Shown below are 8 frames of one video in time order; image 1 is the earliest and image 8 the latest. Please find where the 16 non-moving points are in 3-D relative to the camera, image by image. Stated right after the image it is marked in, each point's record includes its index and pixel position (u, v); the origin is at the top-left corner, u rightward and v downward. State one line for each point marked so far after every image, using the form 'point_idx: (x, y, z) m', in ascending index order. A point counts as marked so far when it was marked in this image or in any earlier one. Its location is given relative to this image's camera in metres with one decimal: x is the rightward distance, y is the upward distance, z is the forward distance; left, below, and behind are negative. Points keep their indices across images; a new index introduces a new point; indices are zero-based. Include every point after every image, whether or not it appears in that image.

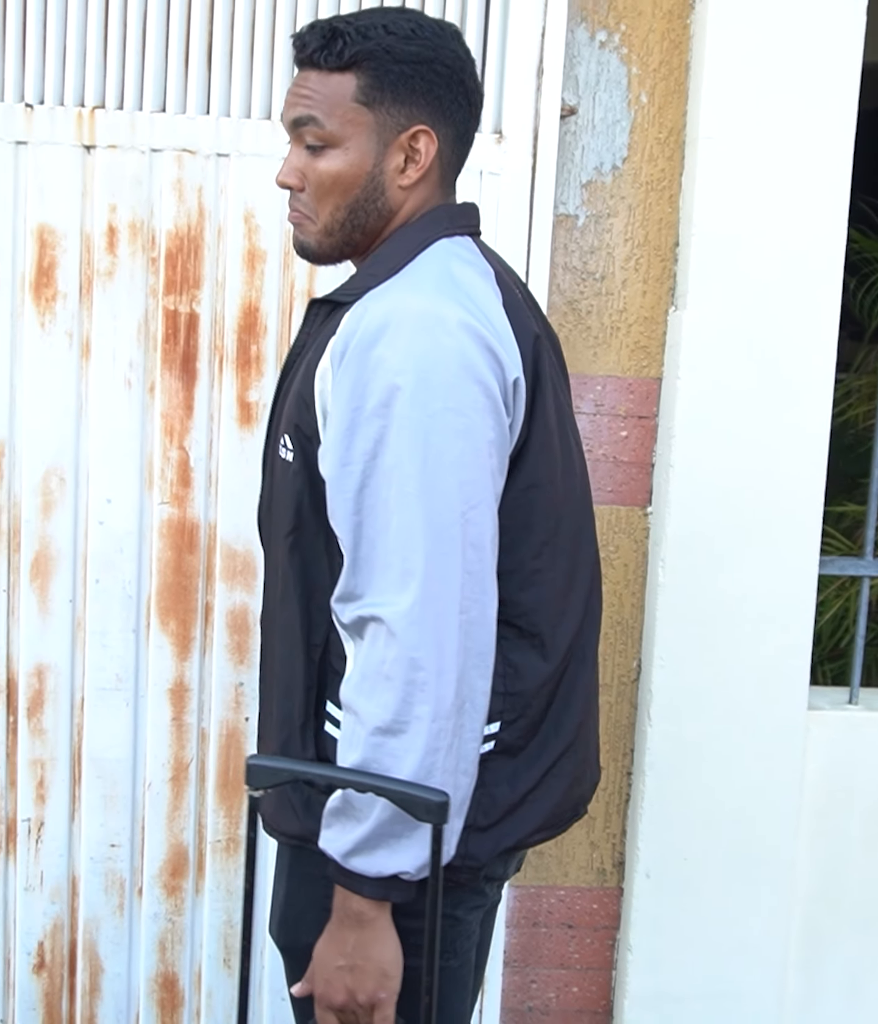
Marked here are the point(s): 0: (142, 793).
0: (-0.4, -0.4, +2.2) m
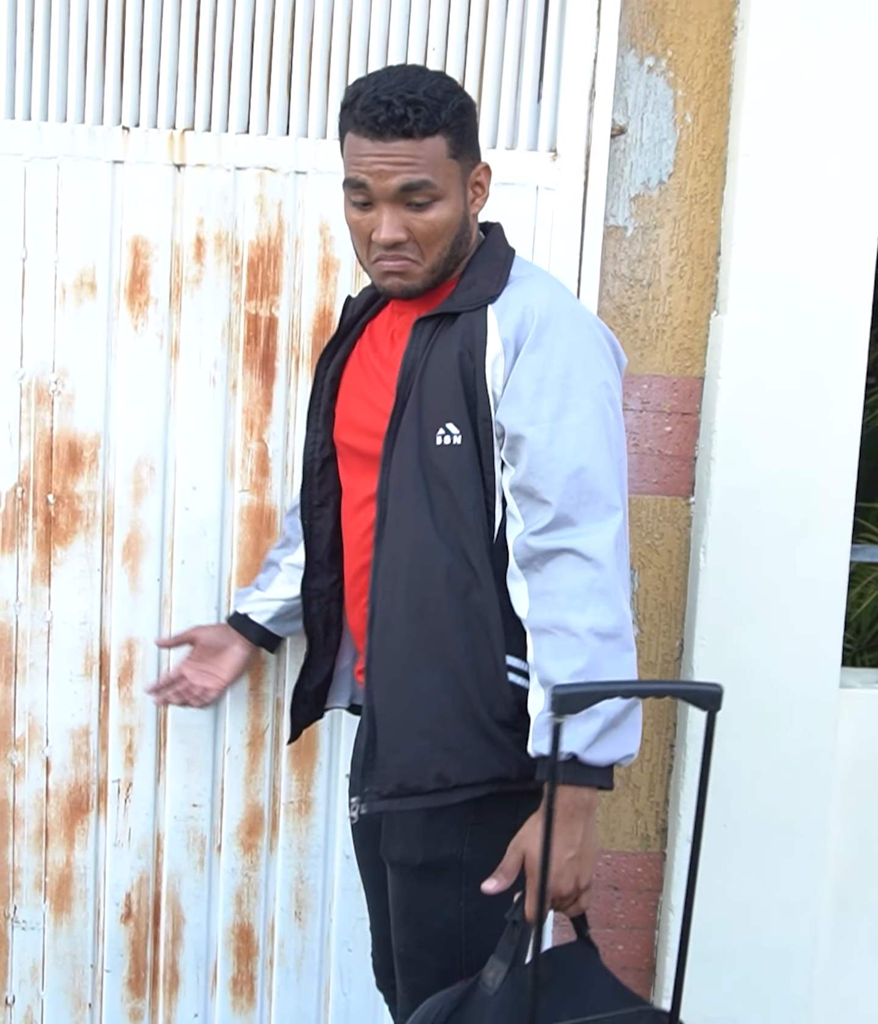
0: (-0.3, -0.4, +2.4) m
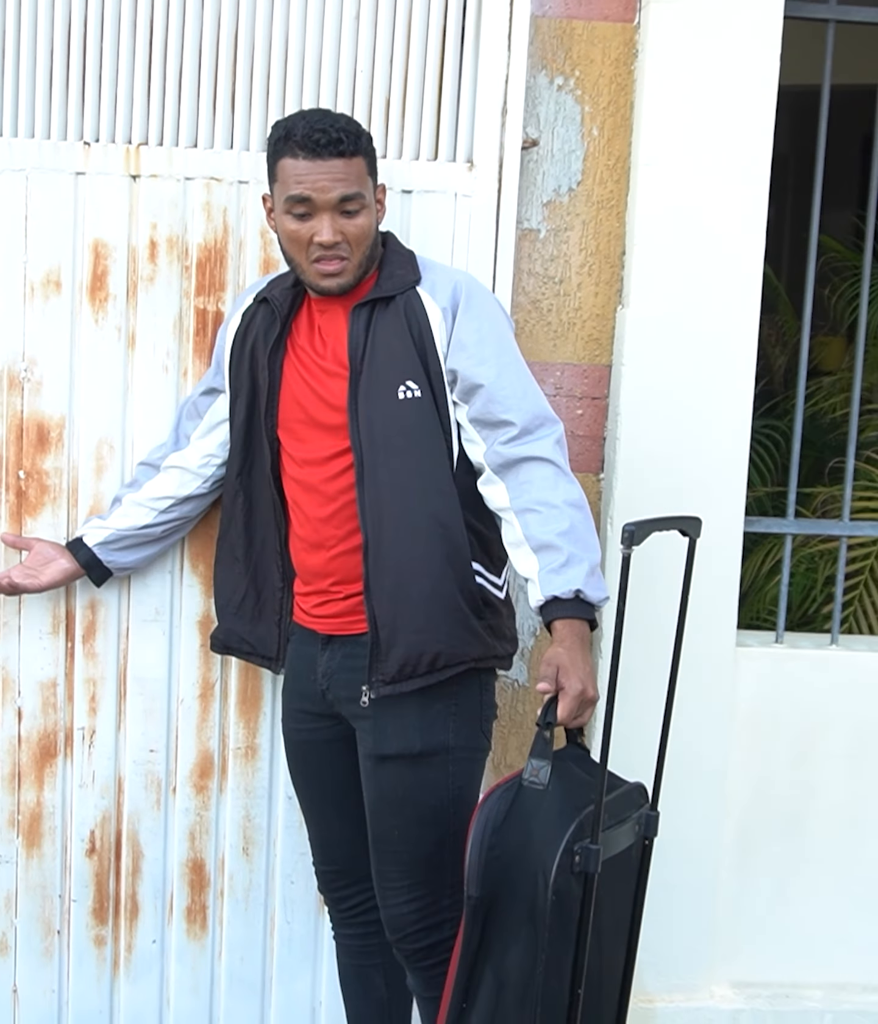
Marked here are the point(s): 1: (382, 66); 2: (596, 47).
0: (-0.4, -0.3, +2.6) m
1: (-0.1, +0.7, +2.6) m
2: (+0.3, +0.8, +2.6) m
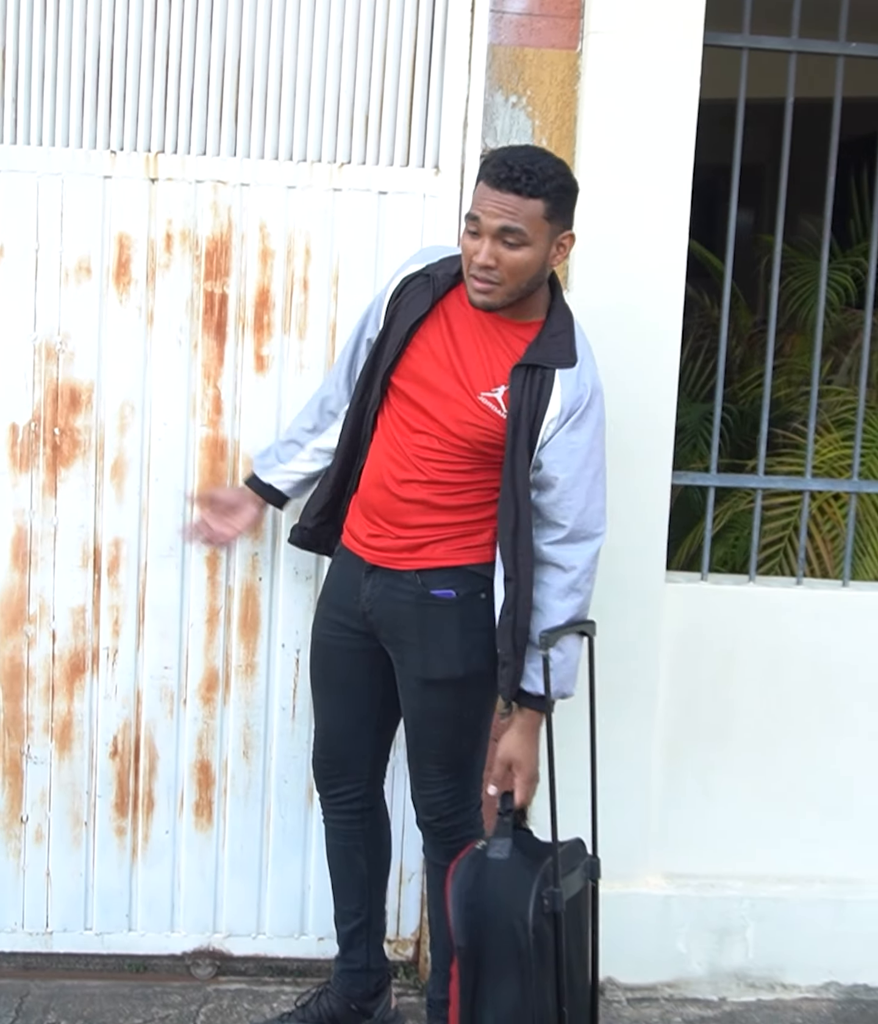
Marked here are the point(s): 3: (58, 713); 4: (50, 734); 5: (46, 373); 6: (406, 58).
0: (-0.5, -0.2, +3.1) m
1: (-0.1, +0.8, +3.0) m
2: (+0.2, +0.9, +3.1) m
3: (-0.8, -0.4, +3.1) m
4: (-0.8, -0.4, +3.1) m
5: (-0.8, +0.3, +3.0) m
6: (-0.1, +0.9, +3.1) m
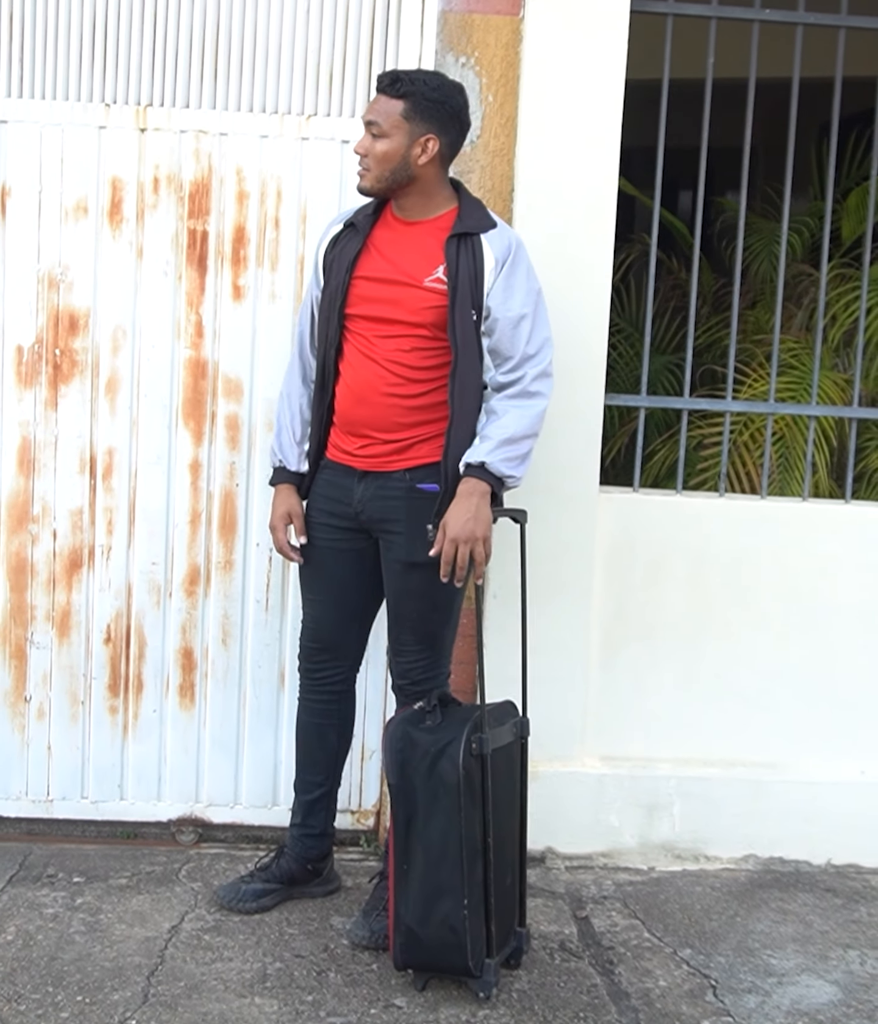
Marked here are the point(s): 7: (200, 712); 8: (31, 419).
0: (-0.6, 0.0, +3.5) m
1: (-0.2, +1.0, +3.4) m
2: (+0.1, +1.1, +3.5) m
3: (-0.9, -0.2, +3.5) m
4: (-0.9, -0.3, +3.5) m
5: (-0.9, +0.5, +3.4) m
6: (-0.2, +1.1, +3.5) m
7: (-0.6, -0.5, +3.6) m
8: (-0.9, +0.2, +3.5) m
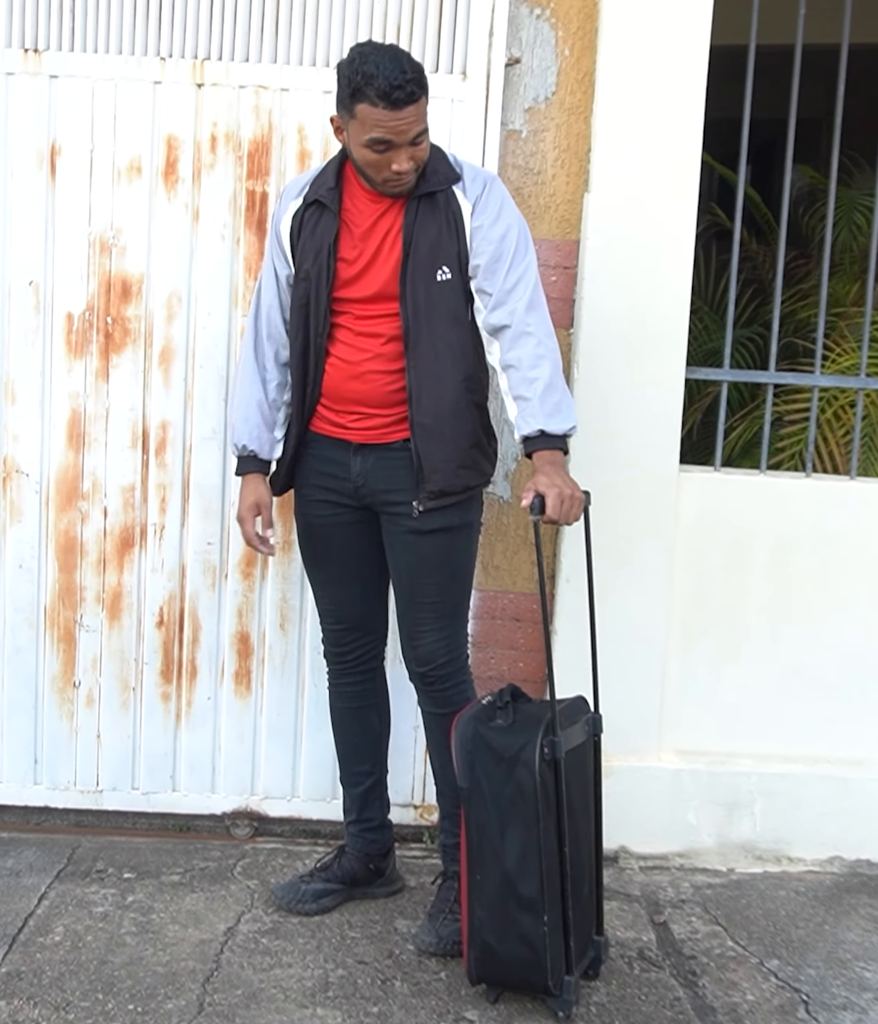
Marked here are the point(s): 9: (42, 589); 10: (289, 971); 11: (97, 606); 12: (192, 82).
0: (-0.5, 0.0, +3.3) m
1: (-0.1, +1.1, +3.2) m
2: (+0.3, +1.1, +3.3) m
3: (-0.7, -0.2, +3.4) m
4: (-0.7, -0.2, +3.4) m
5: (-0.7, +0.5, +3.3) m
6: (0.0, +1.1, +3.2) m
7: (-0.4, -0.4, +3.4) m
8: (-0.8, +0.3, +3.3) m
9: (-0.9, -0.2, +3.4) m
10: (-0.3, -0.8, +2.8) m
11: (-0.7, -0.2, +3.4) m
12: (-0.5, +0.9, +3.2) m
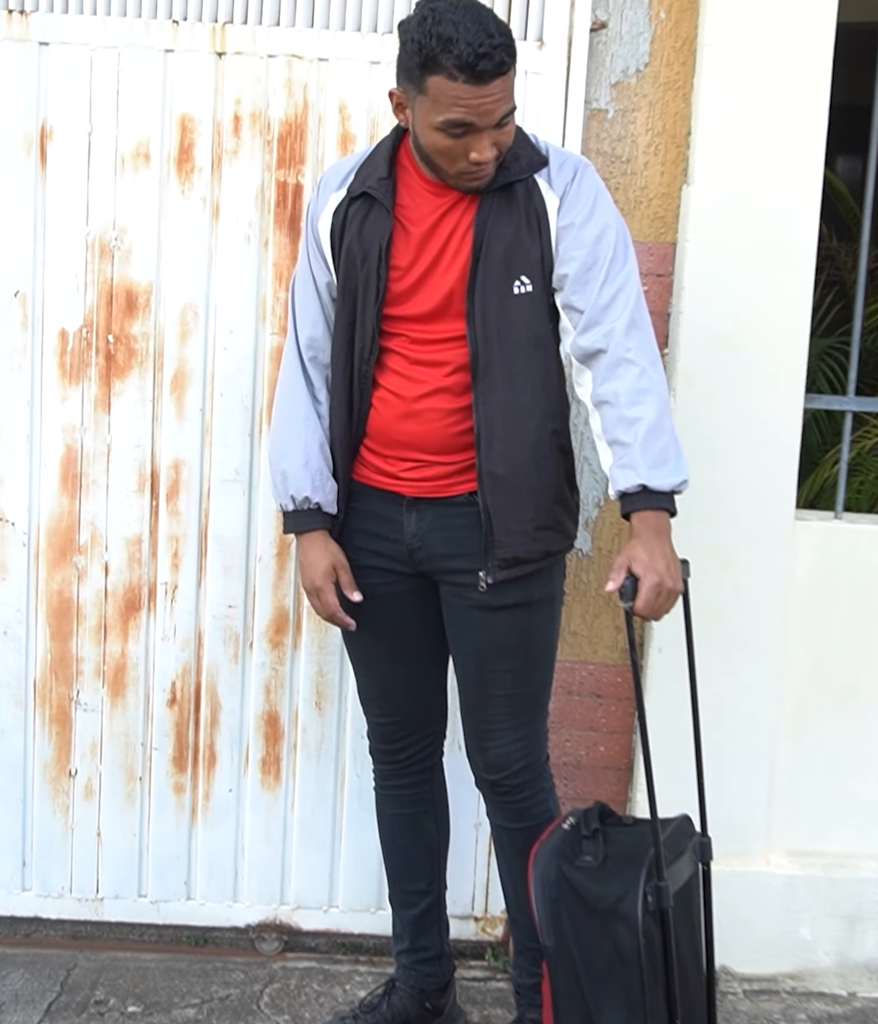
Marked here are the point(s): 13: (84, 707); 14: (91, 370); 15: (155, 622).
0: (-0.3, -0.1, +2.8) m
1: (0.0, +1.0, +2.7) m
2: (+0.4, +1.0, +2.7) m
3: (-0.6, -0.3, +2.8) m
4: (-0.6, -0.3, +2.8) m
5: (-0.6, +0.4, +2.7) m
6: (+0.1, +1.0, +2.7) m
7: (-0.3, -0.5, +2.8) m
8: (-0.6, +0.2, +2.7) m
9: (-0.7, -0.3, +2.8) m
10: (-0.2, -0.9, +2.2) m
11: (-0.6, -0.3, +2.8) m
12: (-0.4, +0.8, +2.7) m
13: (-0.6, -0.4, +2.8) m
14: (-0.6, +0.3, +2.7) m
15: (-0.5, -0.2, +2.8) m
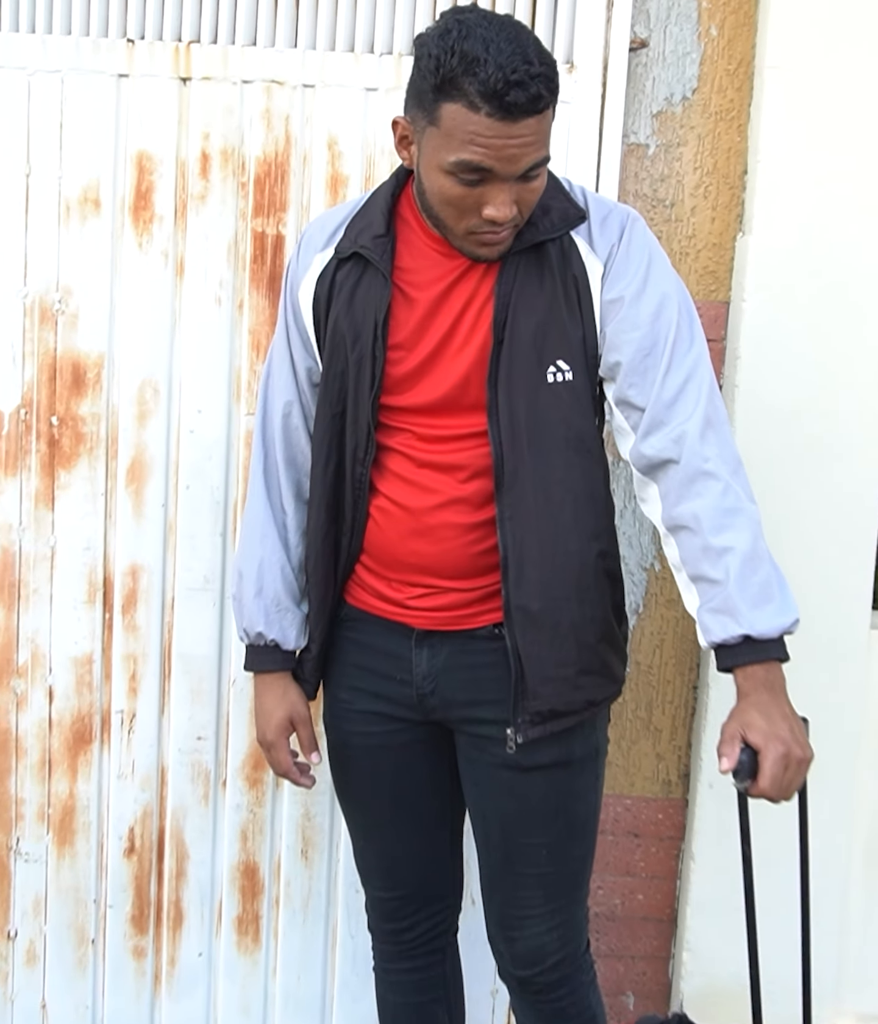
0: (-0.3, -0.3, +2.3) m
1: (0.0, +0.8, +2.2) m
2: (+0.4, +0.8, +2.2) m
3: (-0.6, -0.4, +2.3) m
4: (-0.6, -0.5, +2.3) m
5: (-0.6, +0.2, +2.2) m
6: (+0.1, +0.9, +2.2) m
7: (-0.3, -0.7, +2.4) m
8: (-0.6, 0.0, +2.3) m
9: (-0.7, -0.4, +2.4) m
10: (-0.1, -1.1, +1.8) m
11: (-0.6, -0.5, +2.3) m
12: (-0.4, +0.6, +2.2) m
13: (-0.6, -0.5, +2.4) m
14: (-0.6, +0.1, +2.3) m
15: (-0.5, -0.4, +2.3) m
